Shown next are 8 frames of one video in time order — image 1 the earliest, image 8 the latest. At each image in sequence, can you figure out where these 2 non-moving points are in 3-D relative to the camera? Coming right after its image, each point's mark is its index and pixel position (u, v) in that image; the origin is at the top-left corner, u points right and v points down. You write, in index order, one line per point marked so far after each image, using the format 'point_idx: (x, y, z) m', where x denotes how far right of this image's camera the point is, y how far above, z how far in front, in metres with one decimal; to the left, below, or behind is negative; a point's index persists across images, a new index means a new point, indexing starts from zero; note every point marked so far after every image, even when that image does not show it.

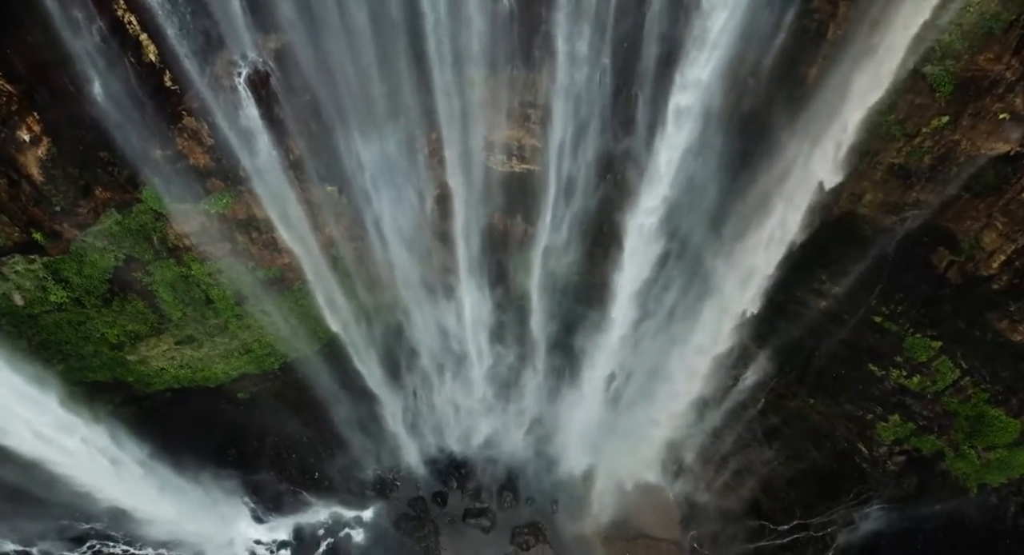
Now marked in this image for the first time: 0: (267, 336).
0: (-4.9, -1.1, +8.9) m
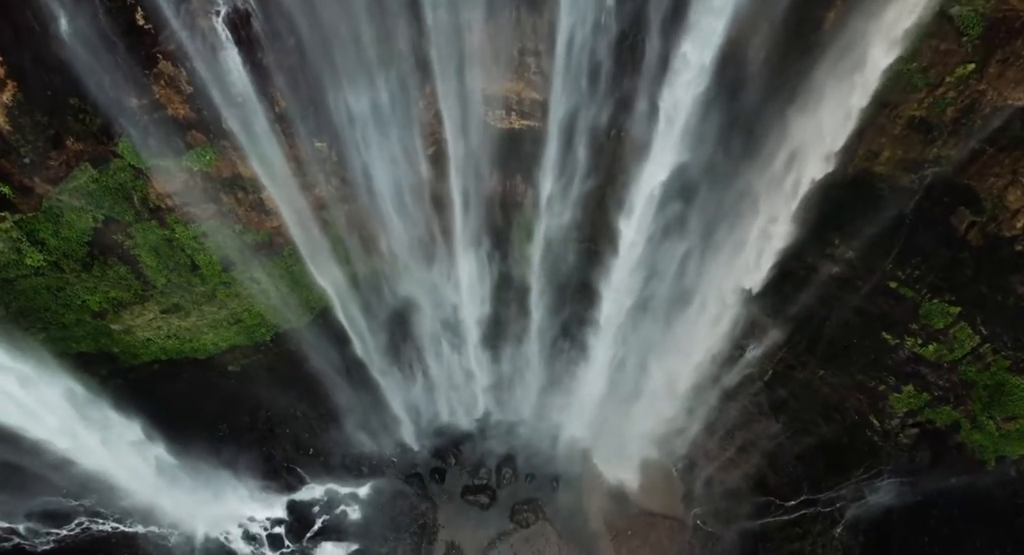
0: (-4.9, -0.5, +8.6) m
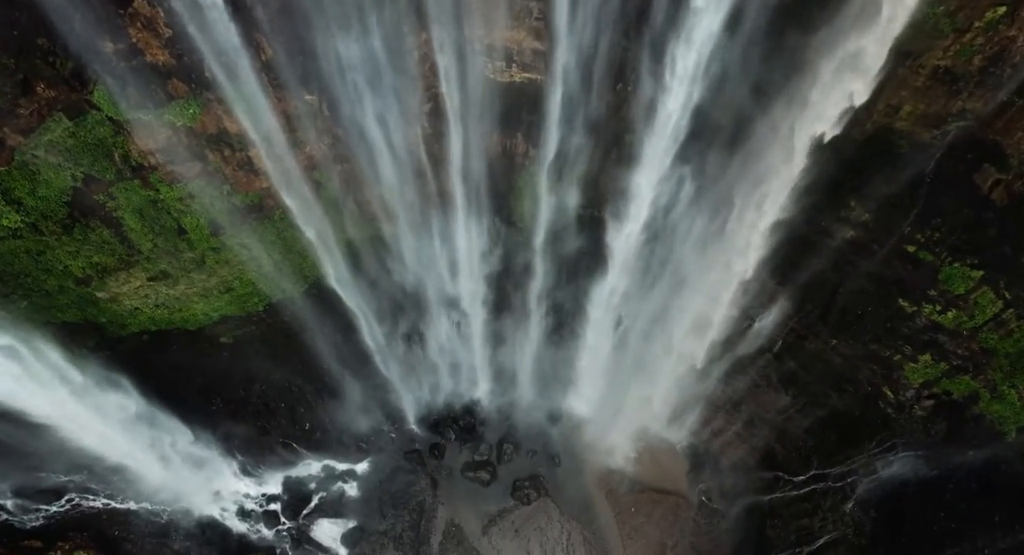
0: (-4.9, +0.1, +8.3) m
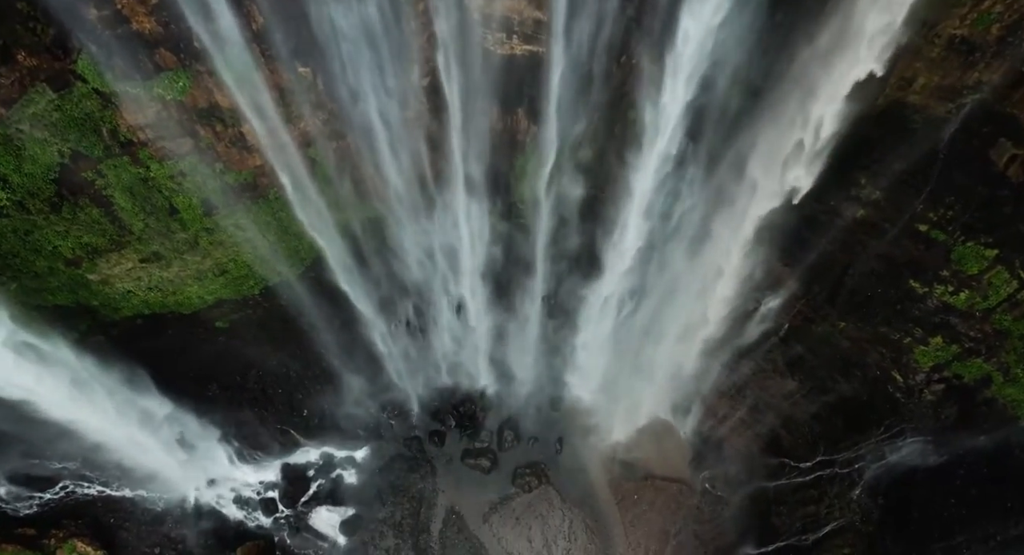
0: (-4.9, +0.4, +8.1) m
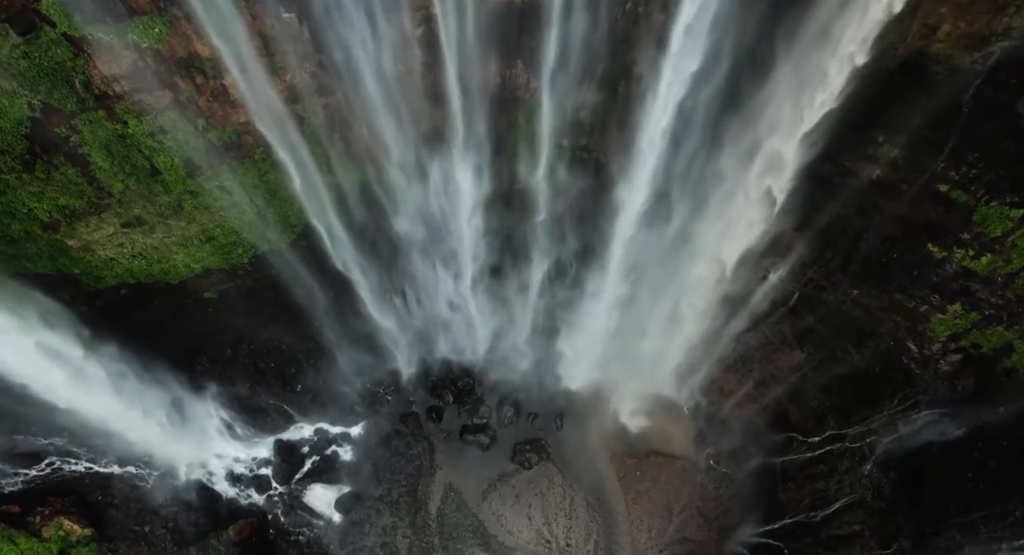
0: (-4.9, +1.0, +7.7) m
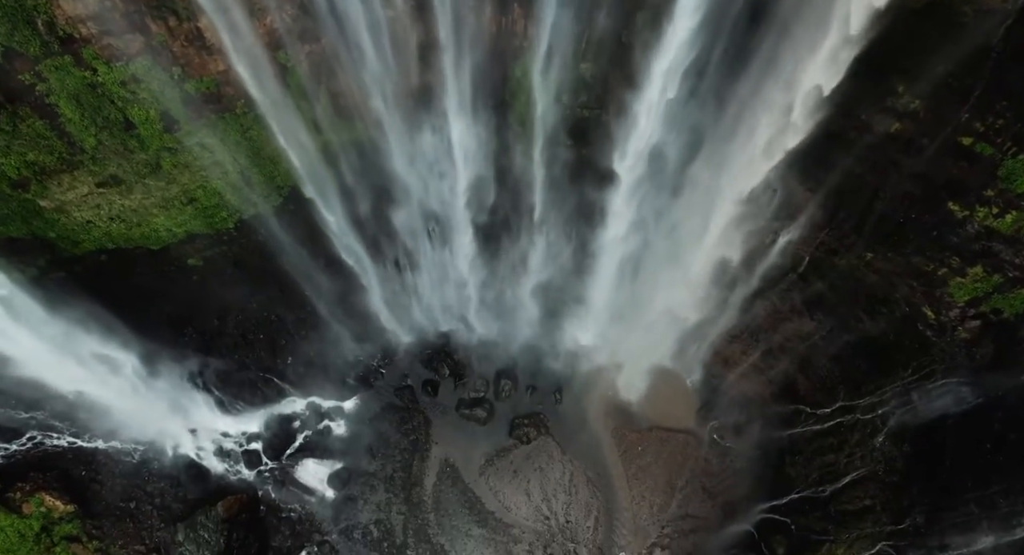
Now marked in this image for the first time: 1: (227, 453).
0: (-5.0, +1.6, +7.4) m
1: (-5.6, -3.4, +8.7) m
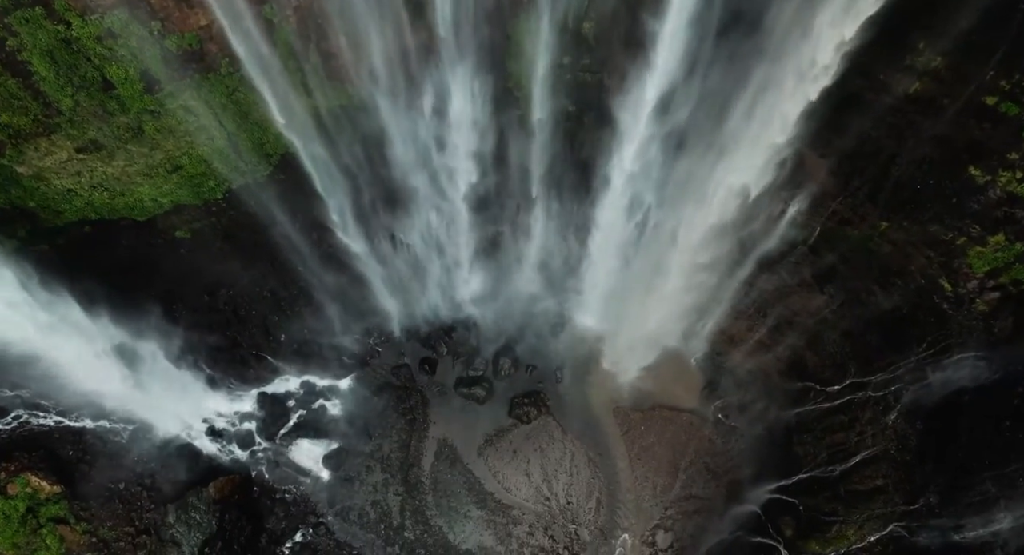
0: (-5.0, +2.0, +7.0) m
1: (-5.6, -2.9, +8.4) m
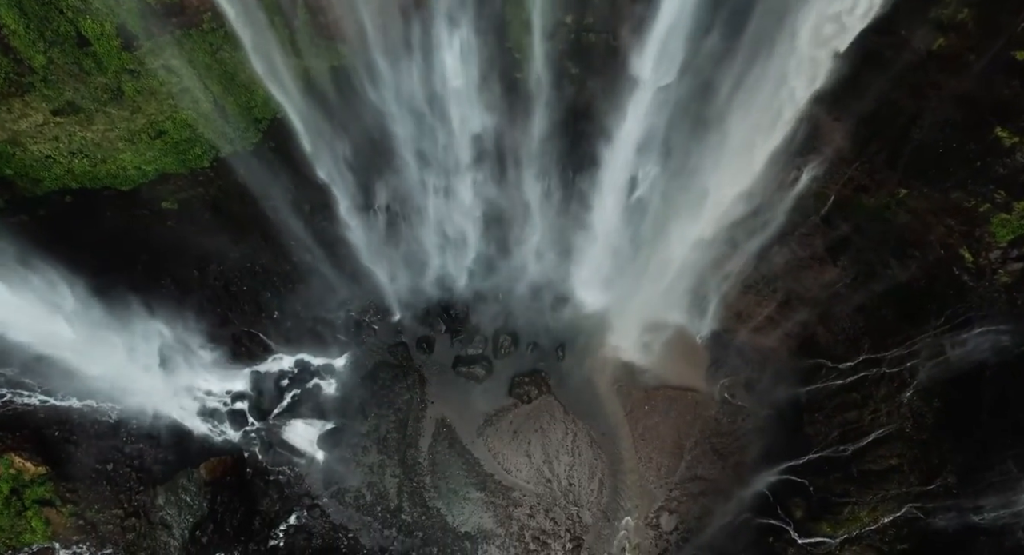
0: (-5.0, +2.5, +6.7) m
1: (-5.6, -2.5, +8.2) m
